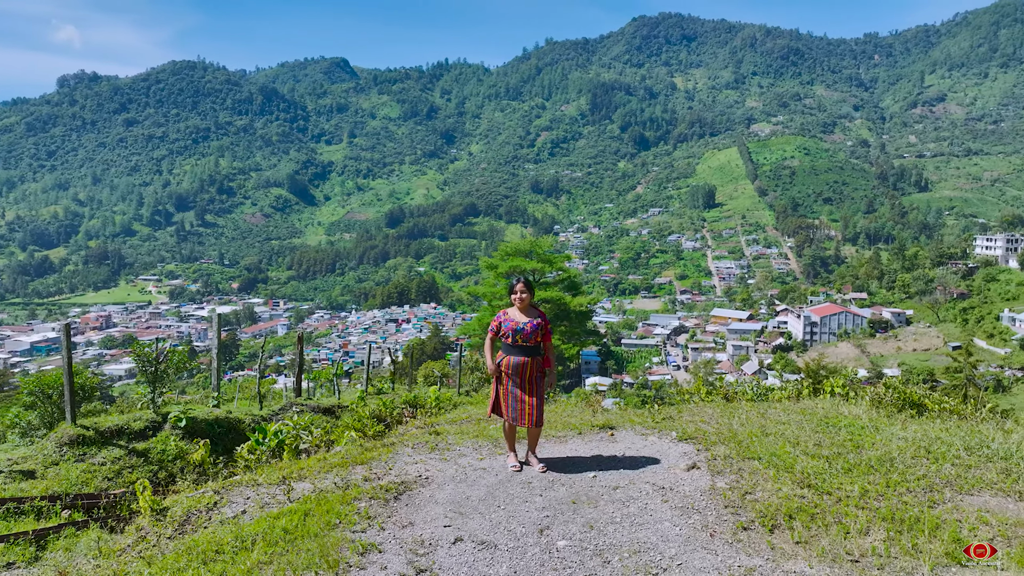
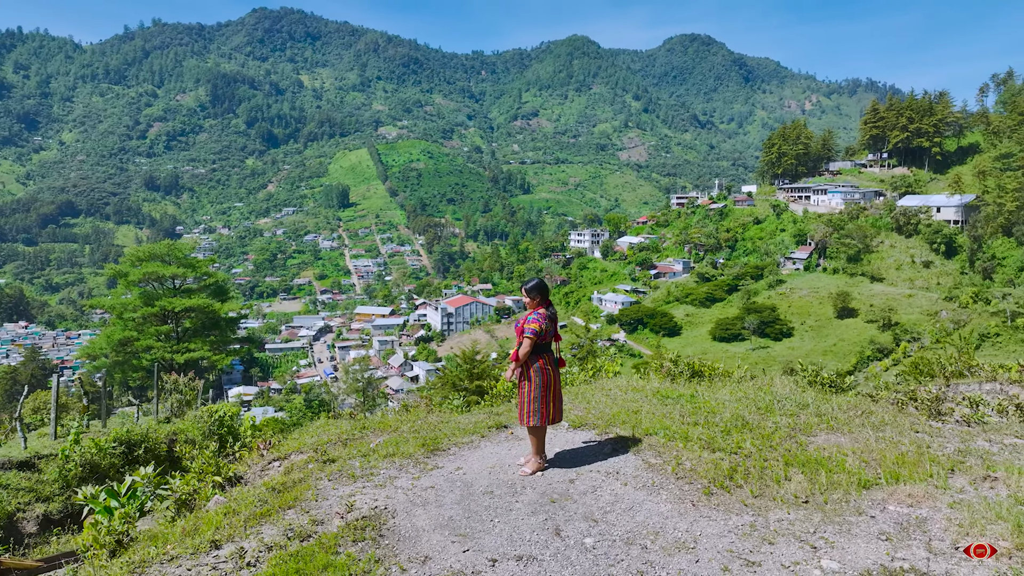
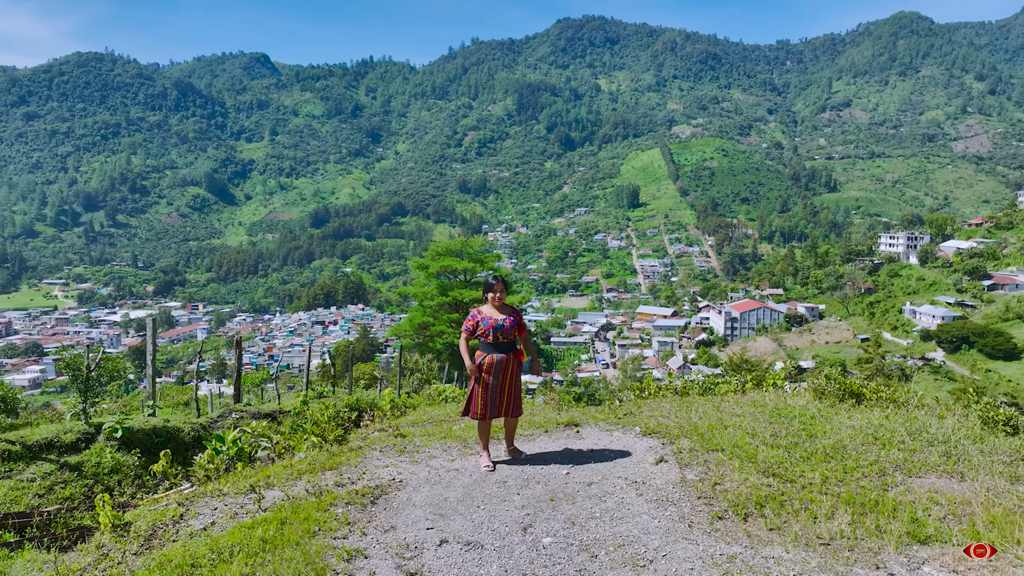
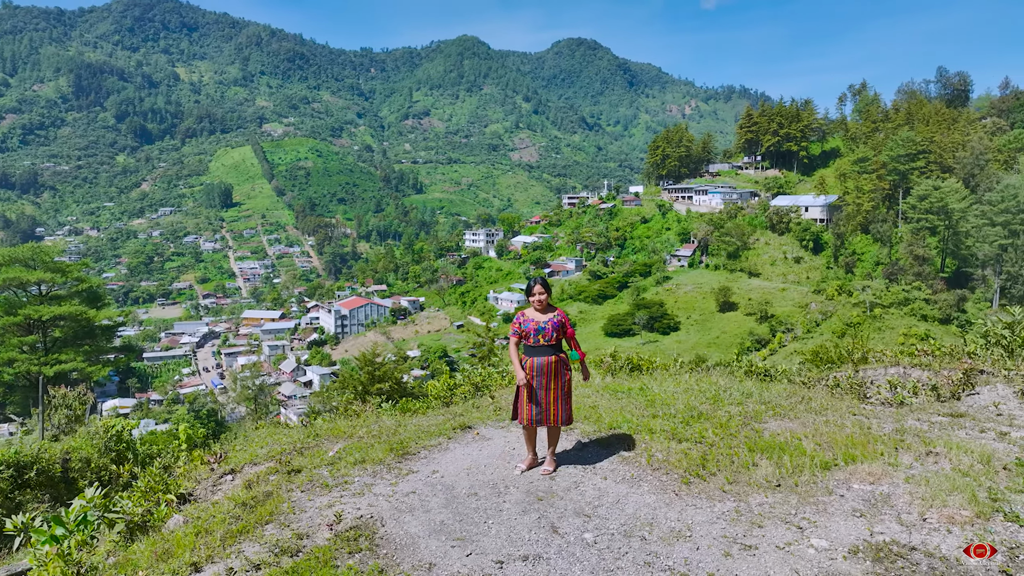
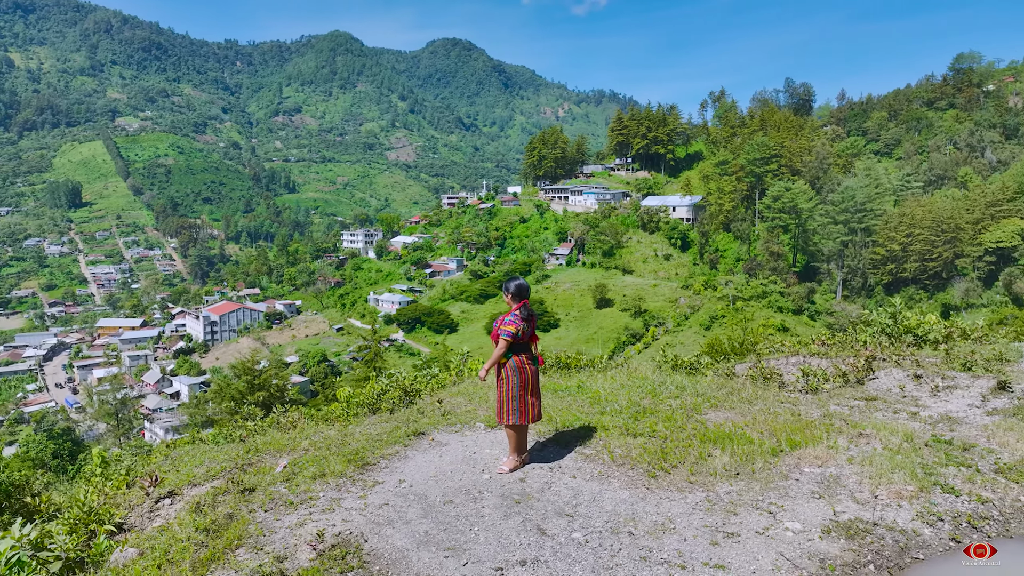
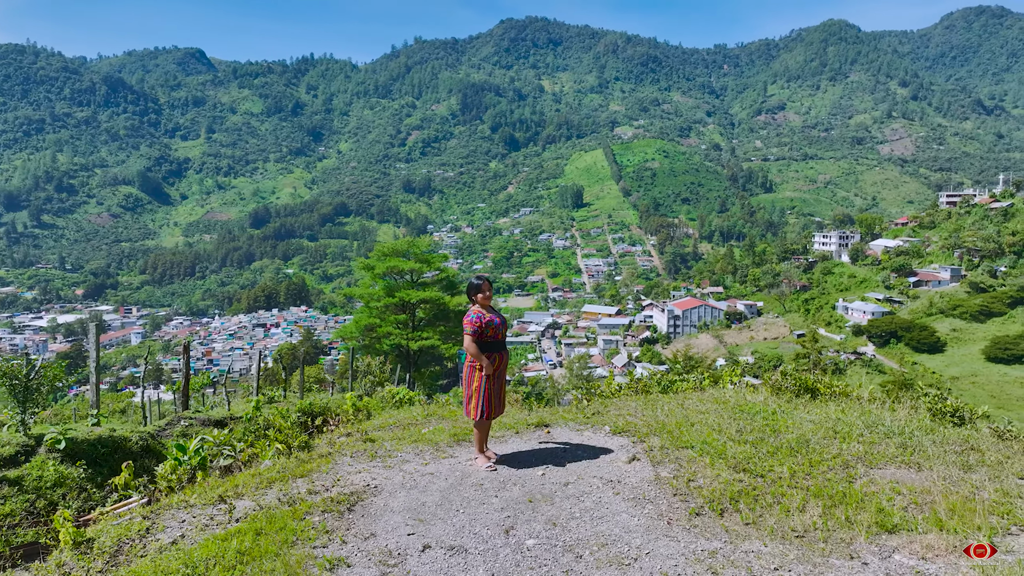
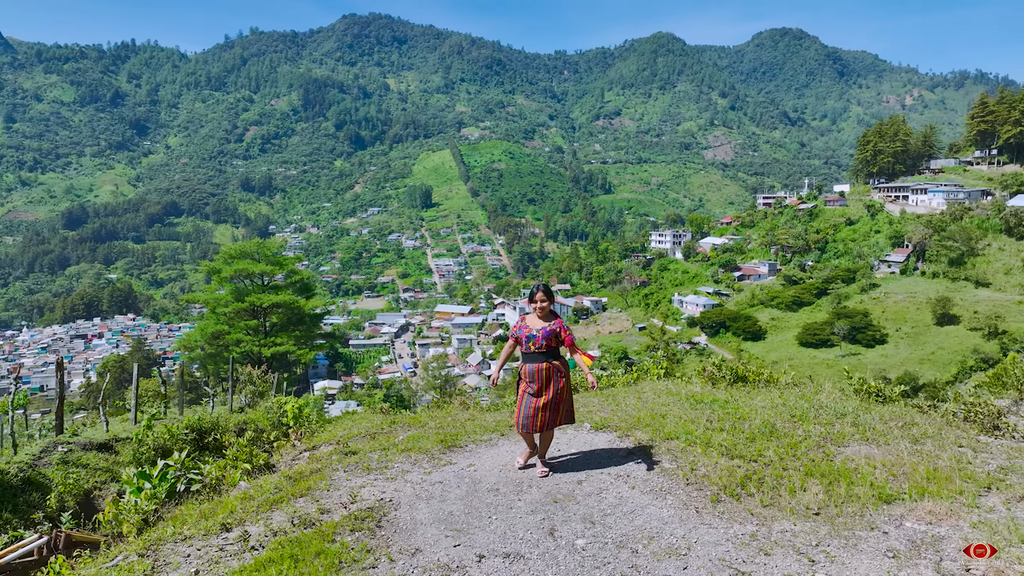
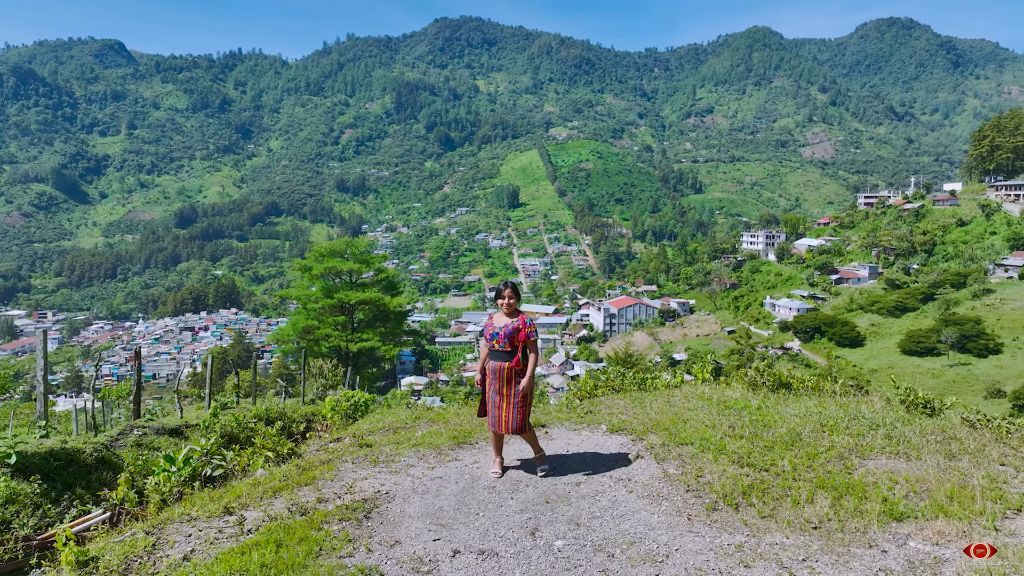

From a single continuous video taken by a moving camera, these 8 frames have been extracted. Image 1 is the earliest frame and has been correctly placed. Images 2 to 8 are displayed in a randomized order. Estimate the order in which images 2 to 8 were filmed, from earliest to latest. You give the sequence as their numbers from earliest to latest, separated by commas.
3, 6, 8, 7, 2, 4, 5
